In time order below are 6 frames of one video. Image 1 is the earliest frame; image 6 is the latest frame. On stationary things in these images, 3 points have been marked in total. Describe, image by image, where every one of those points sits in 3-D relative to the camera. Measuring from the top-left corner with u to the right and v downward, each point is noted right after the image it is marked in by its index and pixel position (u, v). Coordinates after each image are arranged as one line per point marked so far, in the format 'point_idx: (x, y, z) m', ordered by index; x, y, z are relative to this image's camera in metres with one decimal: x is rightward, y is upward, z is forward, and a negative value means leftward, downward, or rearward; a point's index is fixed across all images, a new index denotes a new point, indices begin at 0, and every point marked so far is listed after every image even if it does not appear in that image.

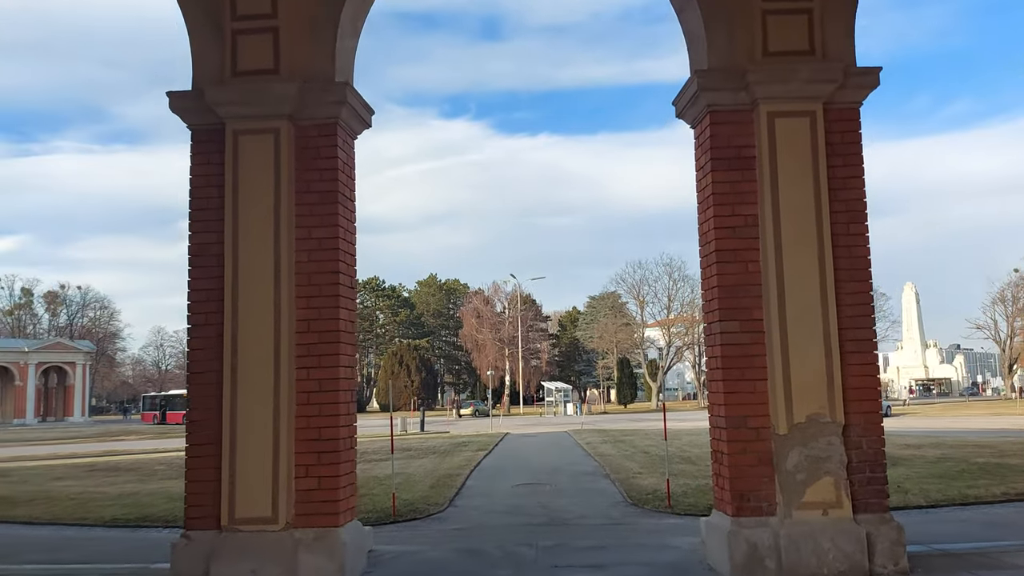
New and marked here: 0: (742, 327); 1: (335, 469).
0: (+1.4, -0.2, +5.2) m
1: (-1.0, -1.1, +5.2) m
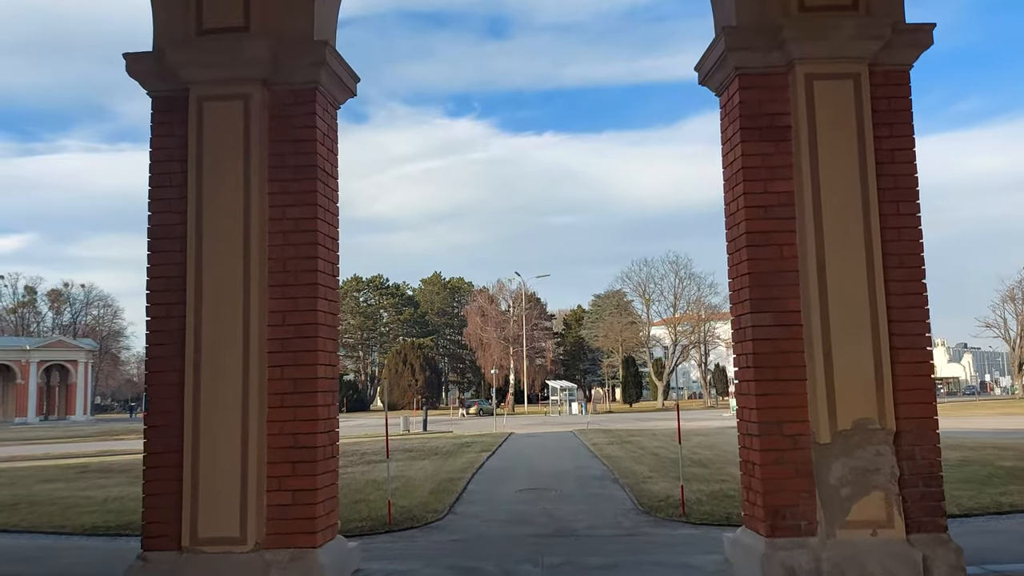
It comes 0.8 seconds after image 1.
0: (+1.4, -0.2, +4.6) m
1: (-1.0, -1.0, +4.6) m
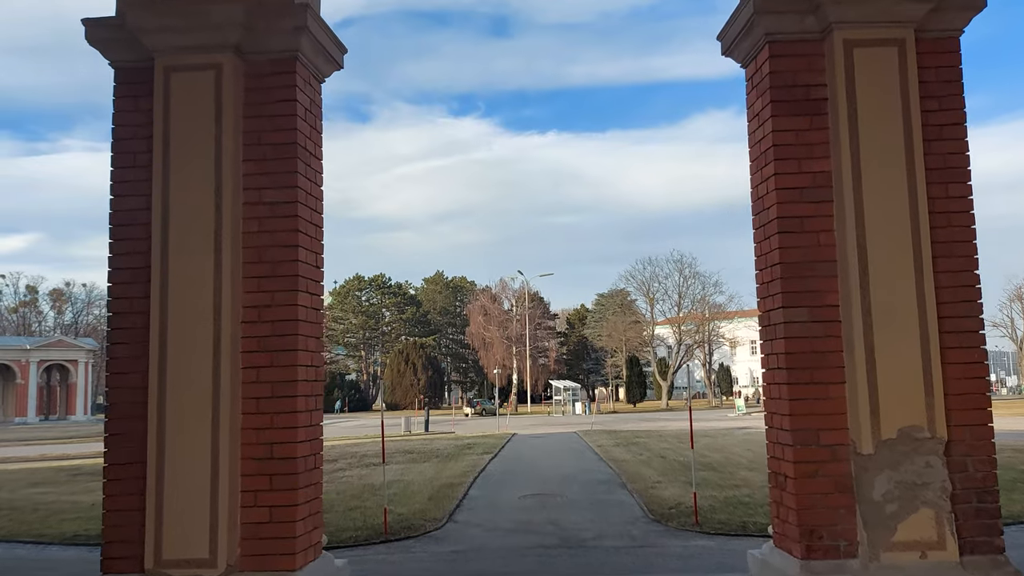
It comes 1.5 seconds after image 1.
0: (+1.4, -0.1, +4.1) m
1: (-1.0, -1.0, +4.1) m
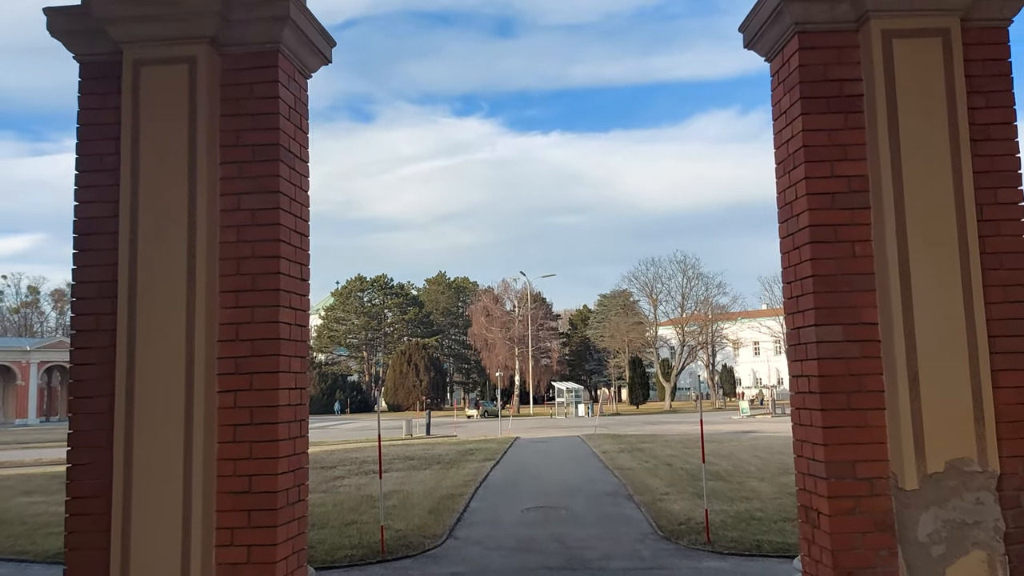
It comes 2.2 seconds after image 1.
0: (+1.4, -0.2, +3.7) m
1: (-1.0, -1.0, +3.7) m
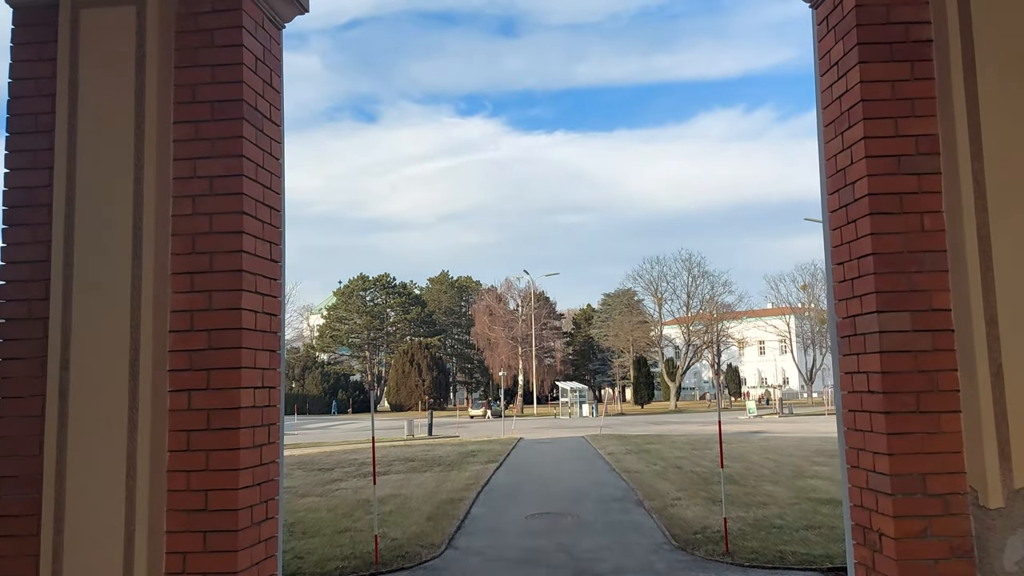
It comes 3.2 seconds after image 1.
0: (+1.4, -0.1, +3.1) m
1: (-1.0, -1.0, +3.1) m
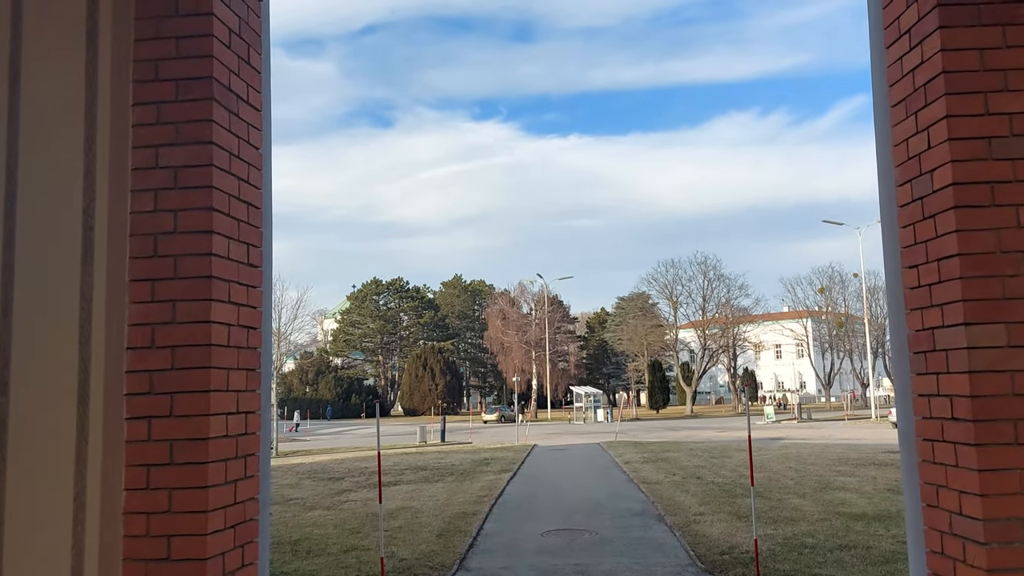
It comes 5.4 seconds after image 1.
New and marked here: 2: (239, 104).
0: (+1.5, -0.1, +2.6) m
1: (-0.9, -1.0, +2.6) m
2: (-0.9, +0.6, +3.1) m
